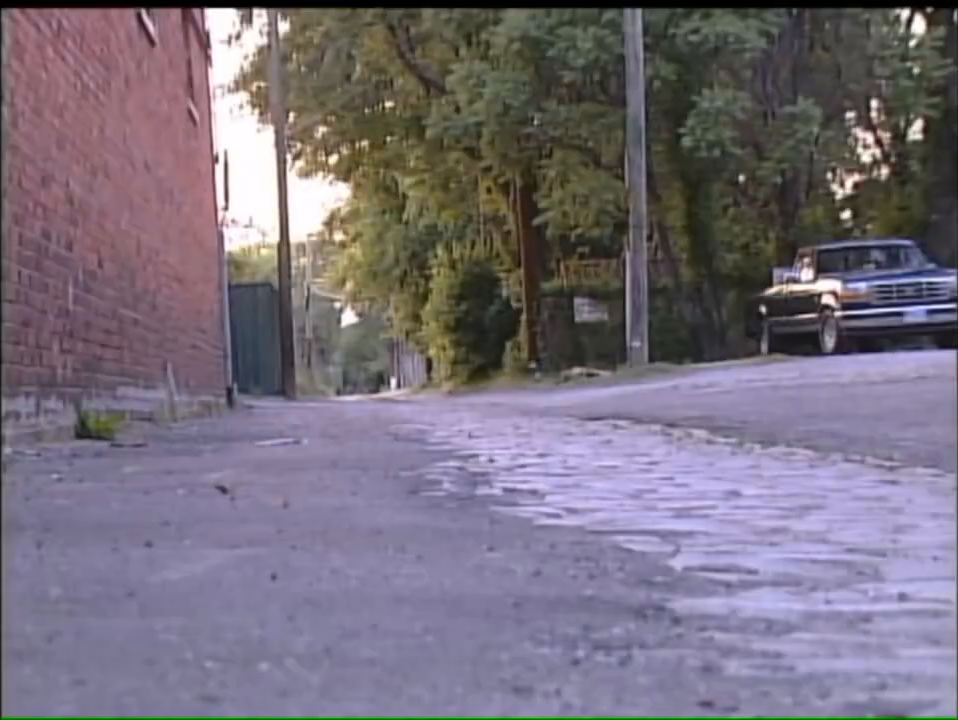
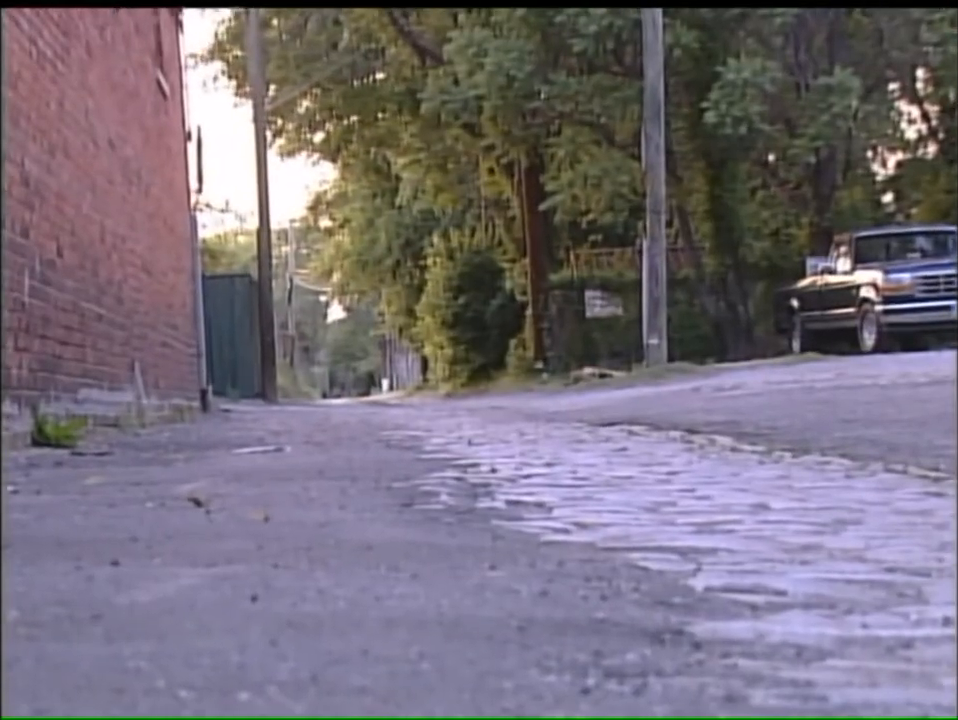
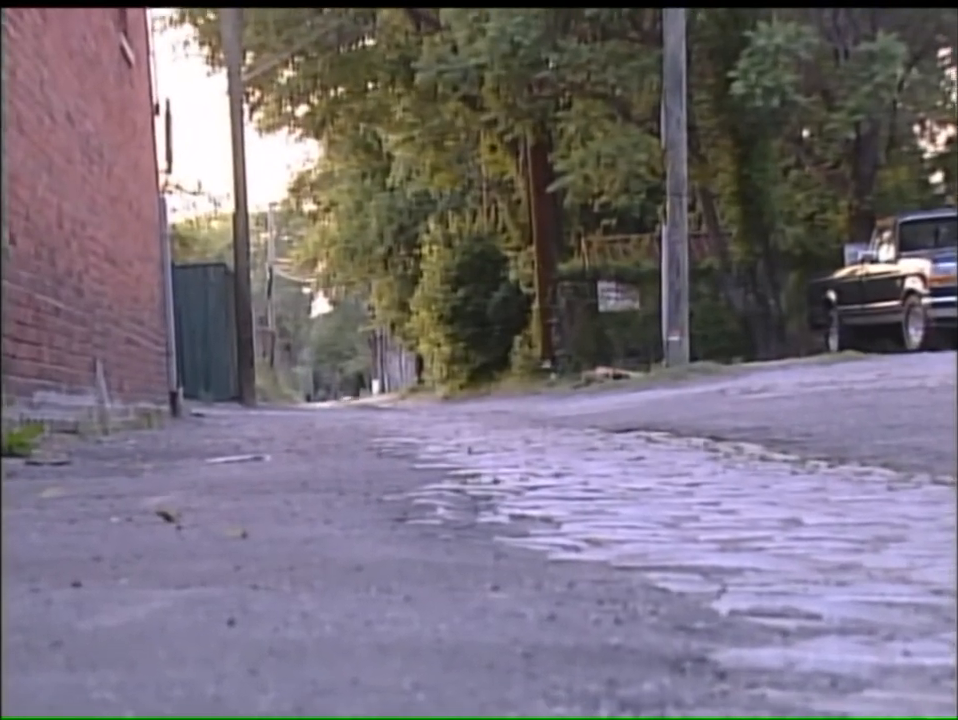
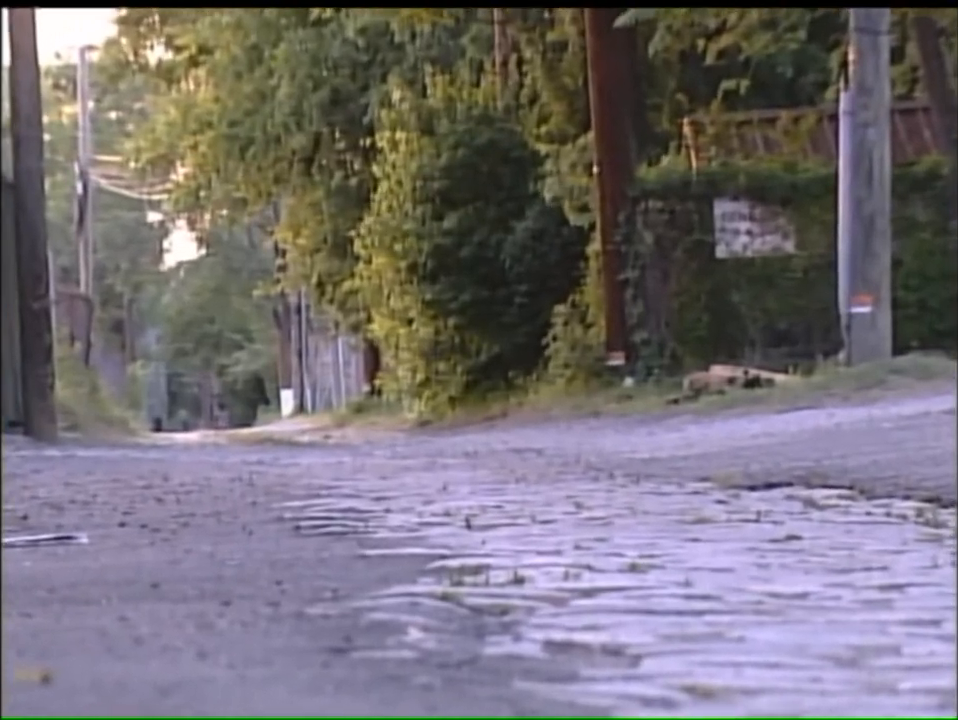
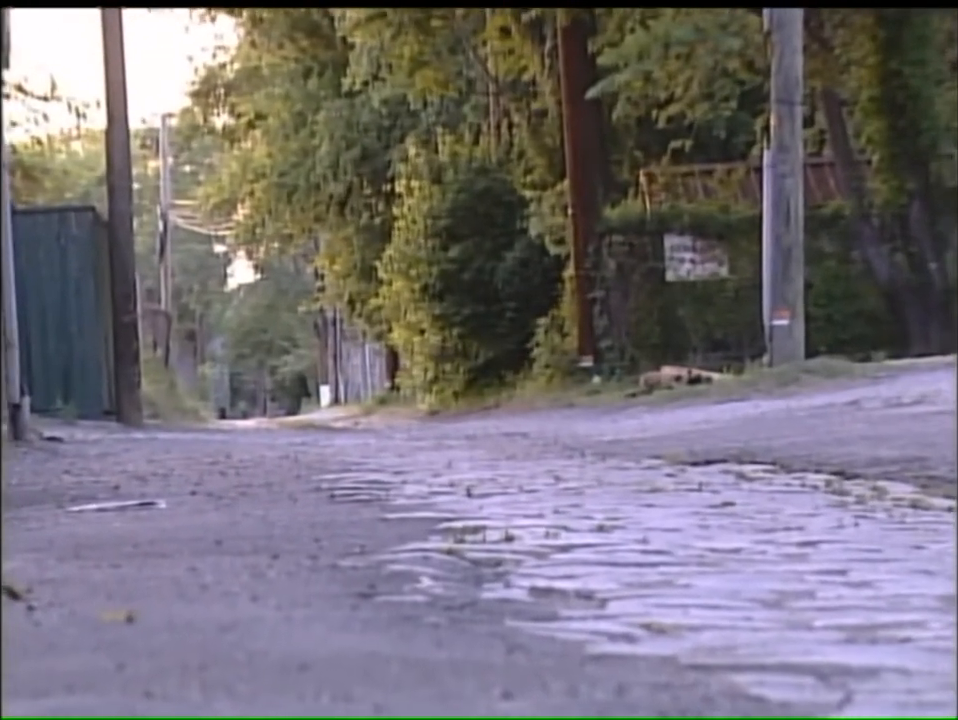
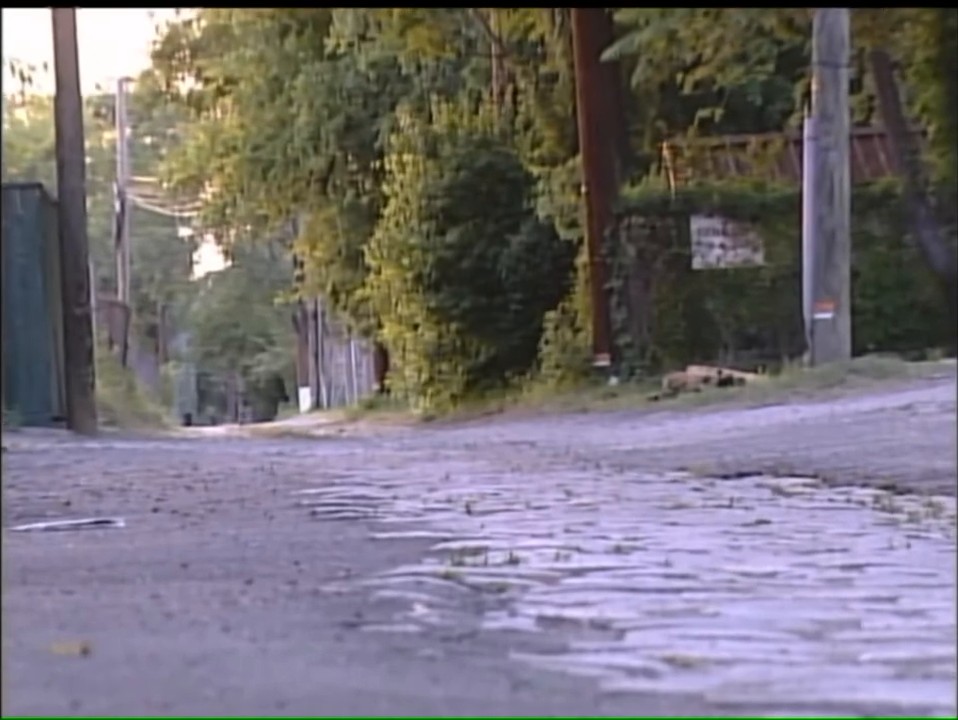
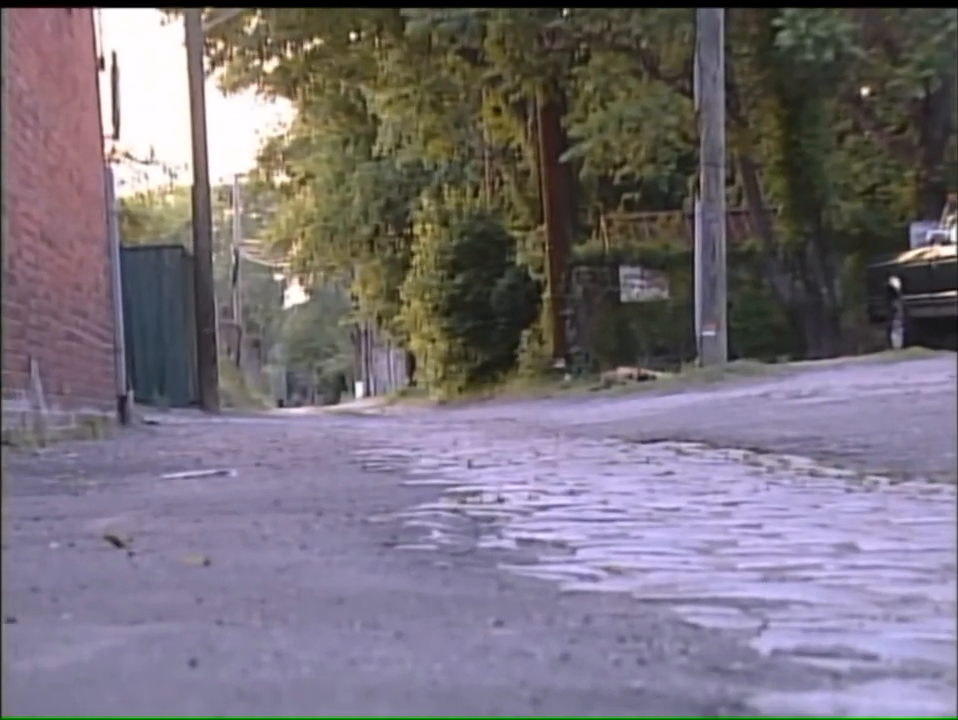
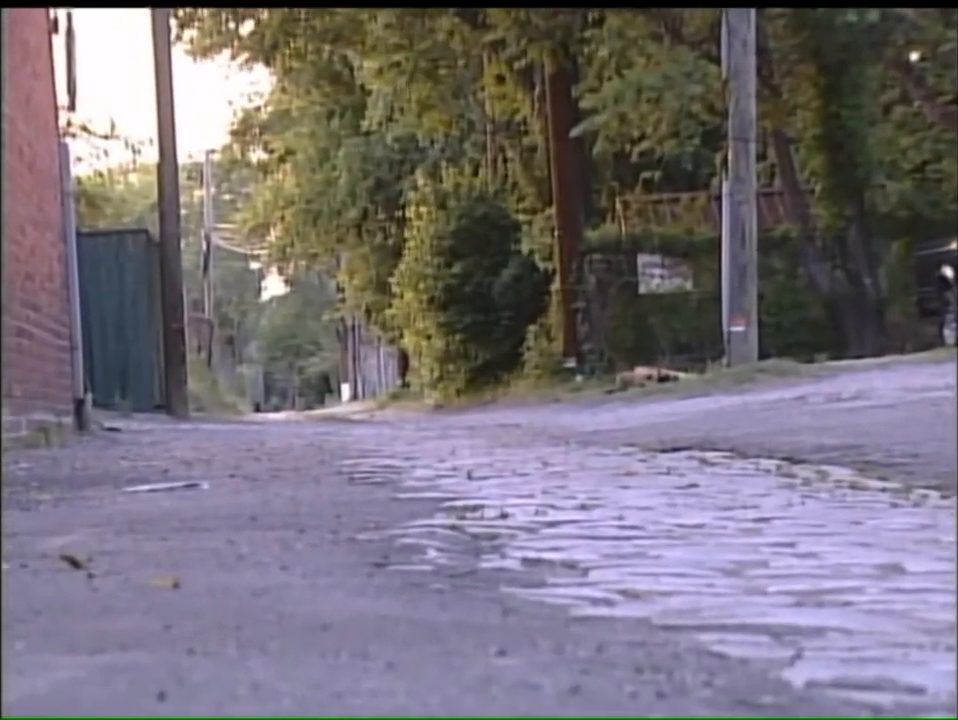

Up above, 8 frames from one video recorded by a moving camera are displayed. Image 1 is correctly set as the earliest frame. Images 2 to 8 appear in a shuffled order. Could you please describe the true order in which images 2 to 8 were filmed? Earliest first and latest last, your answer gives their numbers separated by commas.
2, 3, 7, 8, 5, 6, 4
